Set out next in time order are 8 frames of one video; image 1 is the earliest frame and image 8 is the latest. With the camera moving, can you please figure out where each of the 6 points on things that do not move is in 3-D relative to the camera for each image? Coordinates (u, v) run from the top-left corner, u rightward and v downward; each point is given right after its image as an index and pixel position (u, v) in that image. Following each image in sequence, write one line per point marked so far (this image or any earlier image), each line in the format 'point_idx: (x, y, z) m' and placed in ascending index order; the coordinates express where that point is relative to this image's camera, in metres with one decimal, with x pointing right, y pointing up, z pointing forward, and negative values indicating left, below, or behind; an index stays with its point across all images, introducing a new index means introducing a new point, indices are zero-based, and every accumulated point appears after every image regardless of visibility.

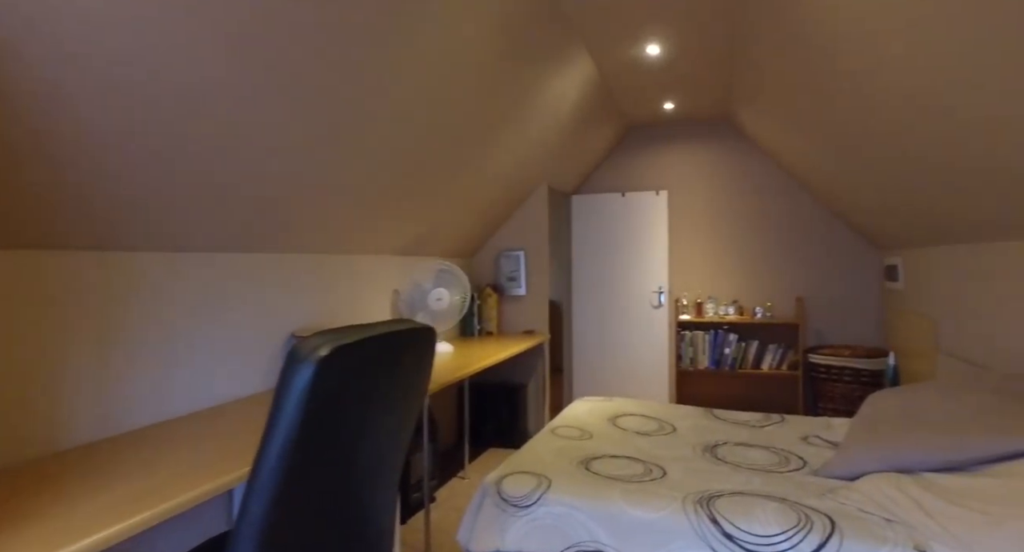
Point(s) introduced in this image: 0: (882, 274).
0: (+2.6, 0.0, +3.8) m
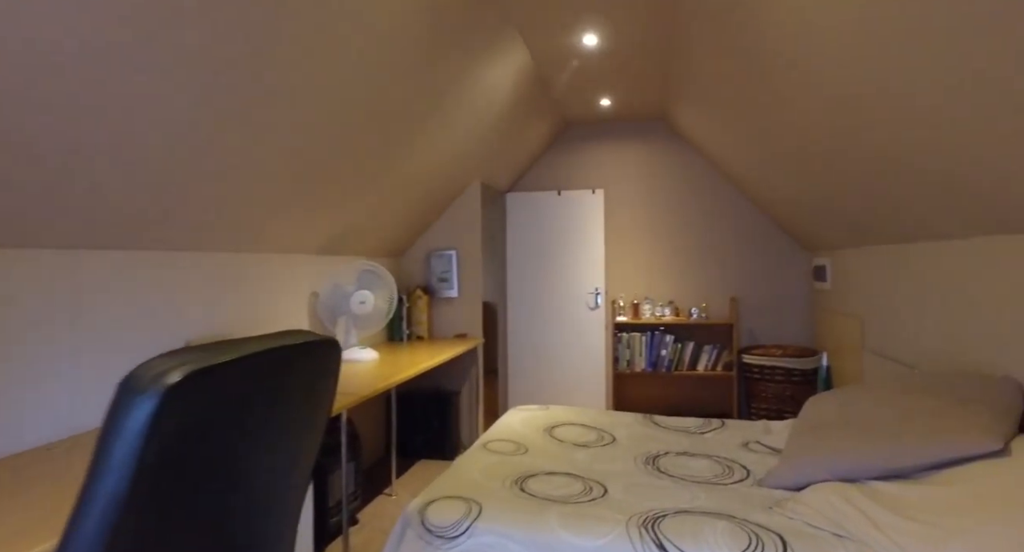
0: (+2.1, 0.0, +3.9) m
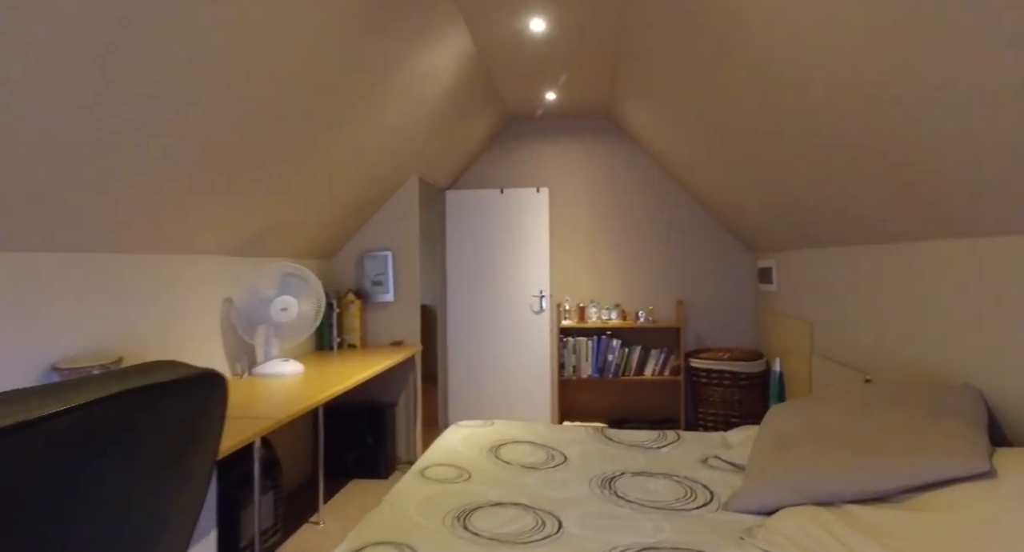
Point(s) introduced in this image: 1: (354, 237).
0: (+1.7, 0.0, +3.9) m
1: (-1.0, +0.2, +3.4) m
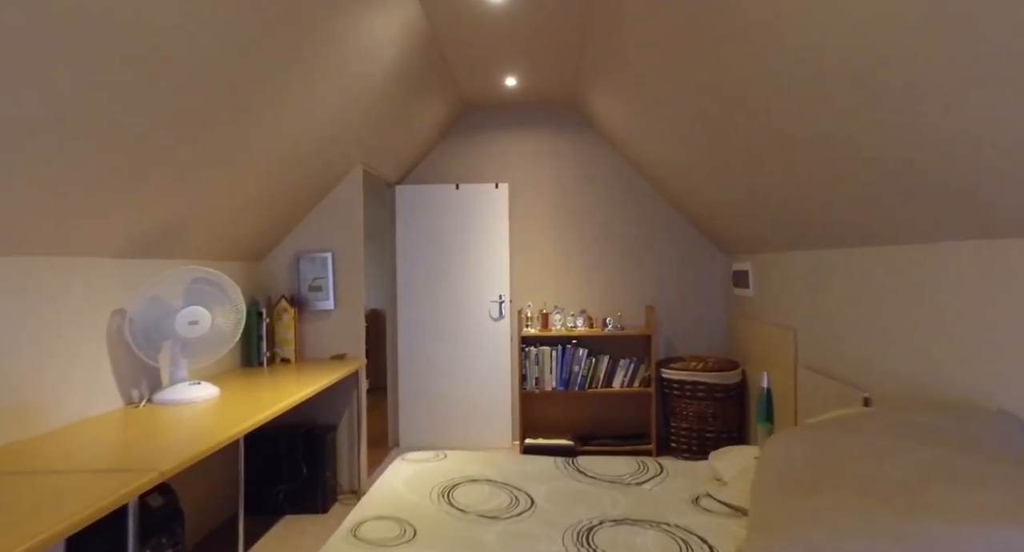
0: (+1.4, 0.0, +3.7) m
1: (-1.2, +0.2, +3.0) m
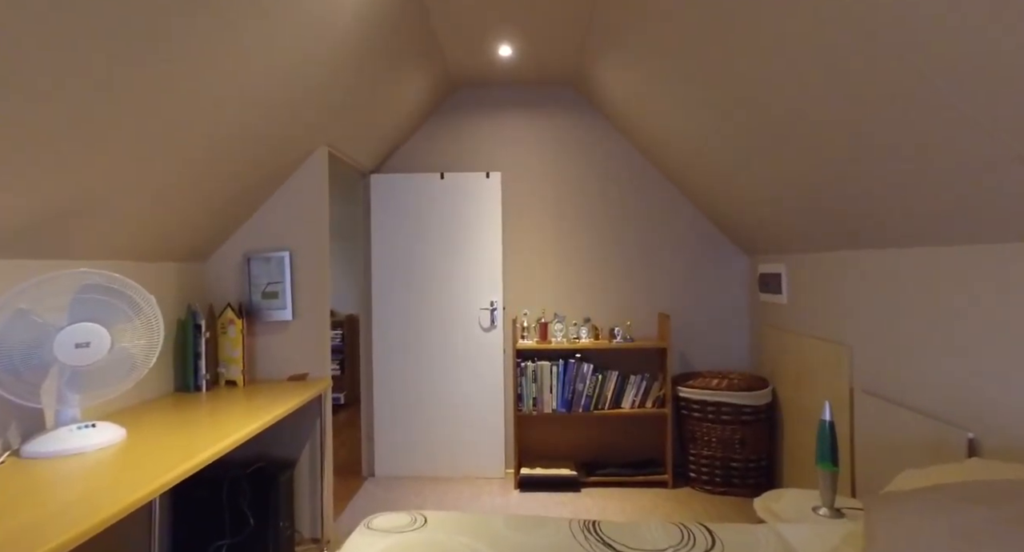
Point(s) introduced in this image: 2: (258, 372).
0: (+1.4, 0.0, +3.2) m
1: (-1.2, +0.2, +2.5) m
2: (-1.1, -0.4, +2.5) m
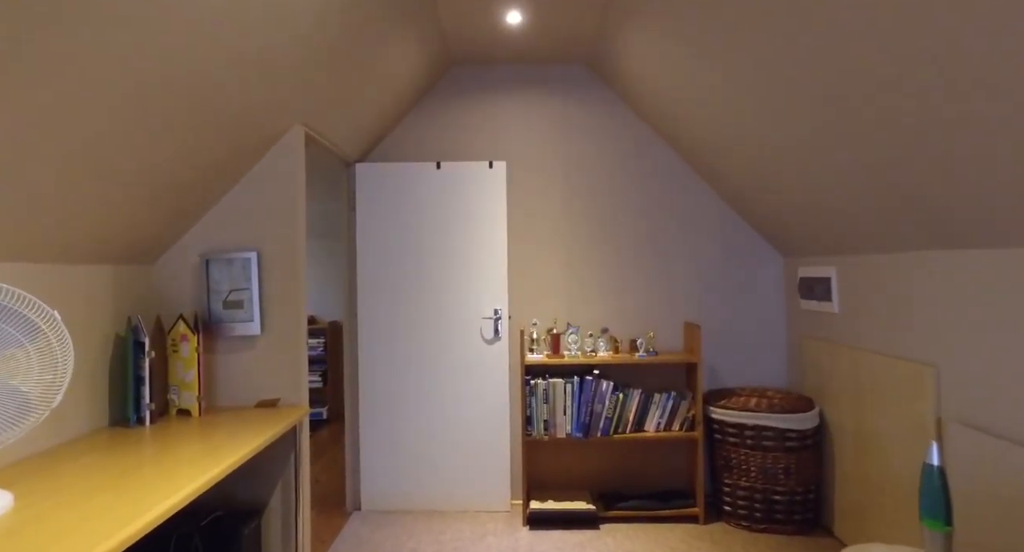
0: (+1.4, 0.0, +2.9) m
1: (-1.2, +0.2, +2.1) m
2: (-1.1, -0.5, +2.1) m
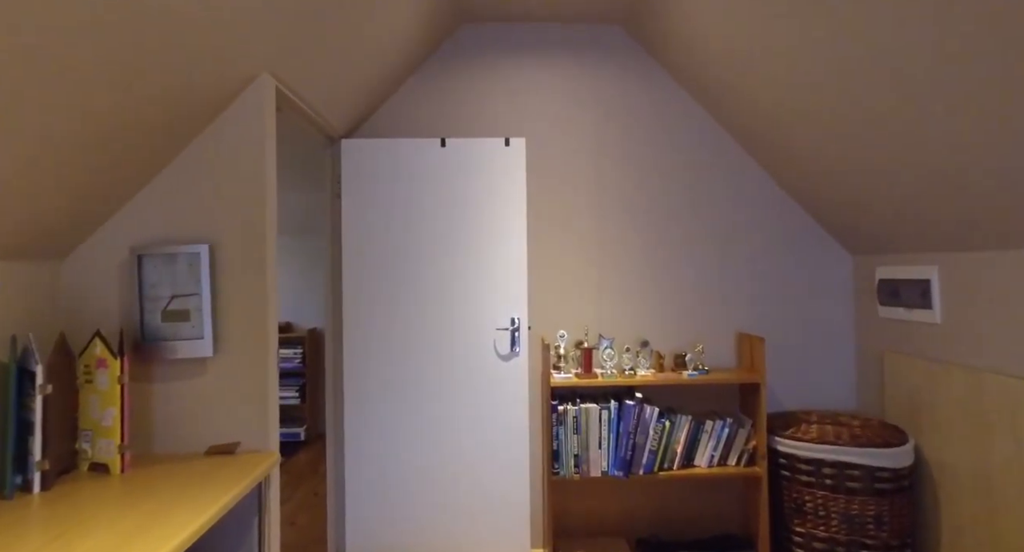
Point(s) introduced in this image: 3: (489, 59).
0: (+1.5, -0.1, +2.4) m
1: (-1.1, +0.2, +1.5) m
2: (-1.0, -0.5, +1.5) m
3: (-0.1, +1.0, +2.4) m
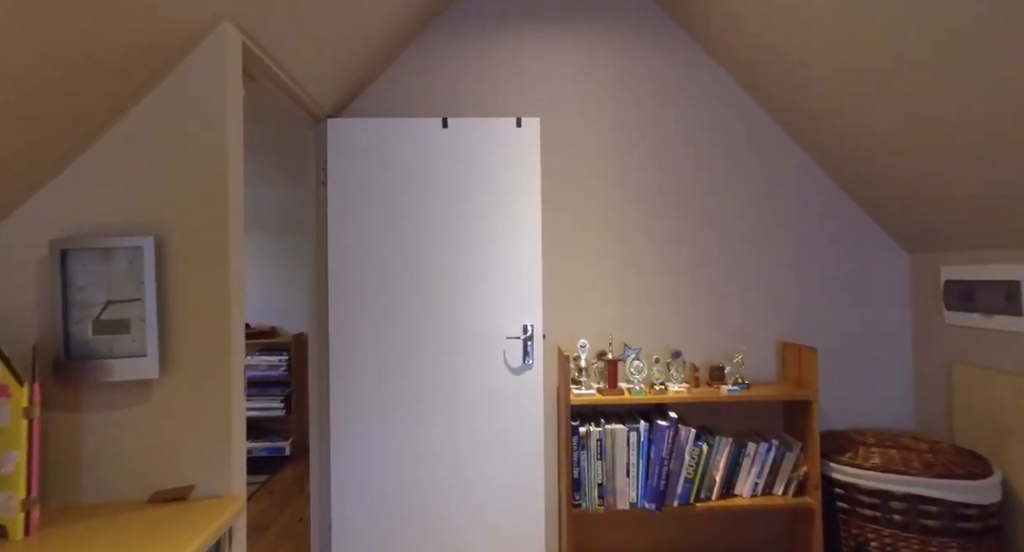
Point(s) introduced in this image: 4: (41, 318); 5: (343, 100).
0: (+1.6, -0.1, +2.1) m
1: (-1.0, +0.2, +1.2) m
2: (-0.9, -0.5, +1.2) m
3: (-0.1, +1.0, +2.1) m
4: (-1.0, -0.1, +1.2) m
5: (-0.6, +0.7, +2.0) m
